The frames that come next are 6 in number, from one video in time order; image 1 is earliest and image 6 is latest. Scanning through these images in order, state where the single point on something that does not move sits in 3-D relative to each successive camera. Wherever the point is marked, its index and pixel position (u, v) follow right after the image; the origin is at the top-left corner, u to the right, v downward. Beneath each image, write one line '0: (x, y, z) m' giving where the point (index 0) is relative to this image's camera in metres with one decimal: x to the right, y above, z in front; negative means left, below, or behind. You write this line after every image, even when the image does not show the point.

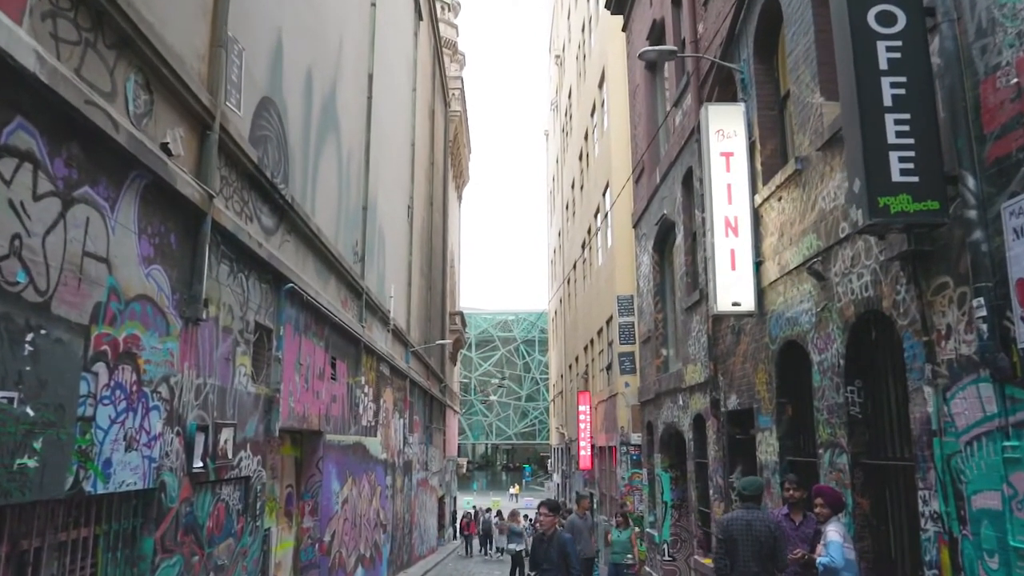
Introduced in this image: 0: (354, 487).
0: (-2.9, -3.7, +12.9) m
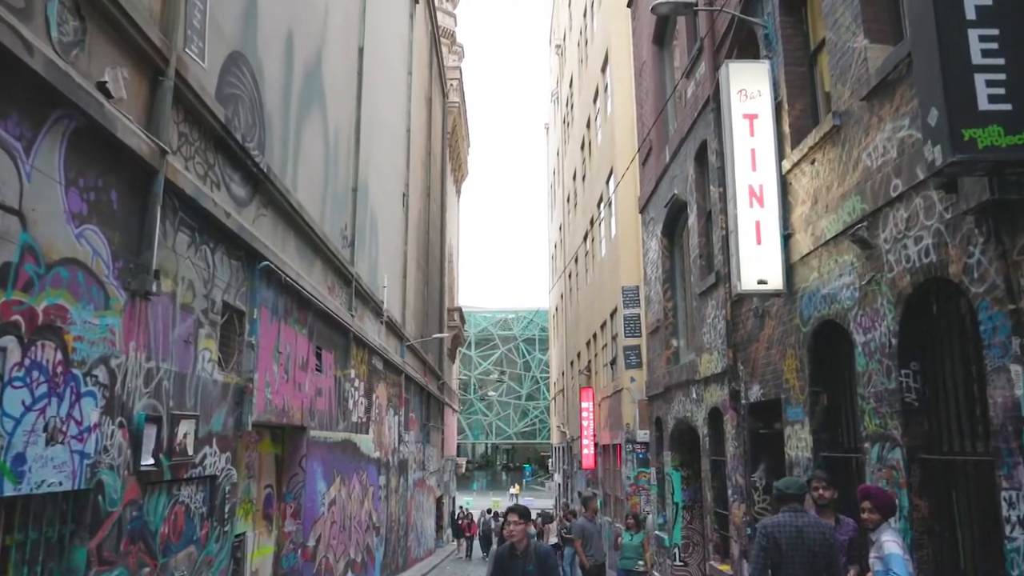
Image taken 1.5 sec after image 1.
0: (-2.9, -3.5, +12.1) m
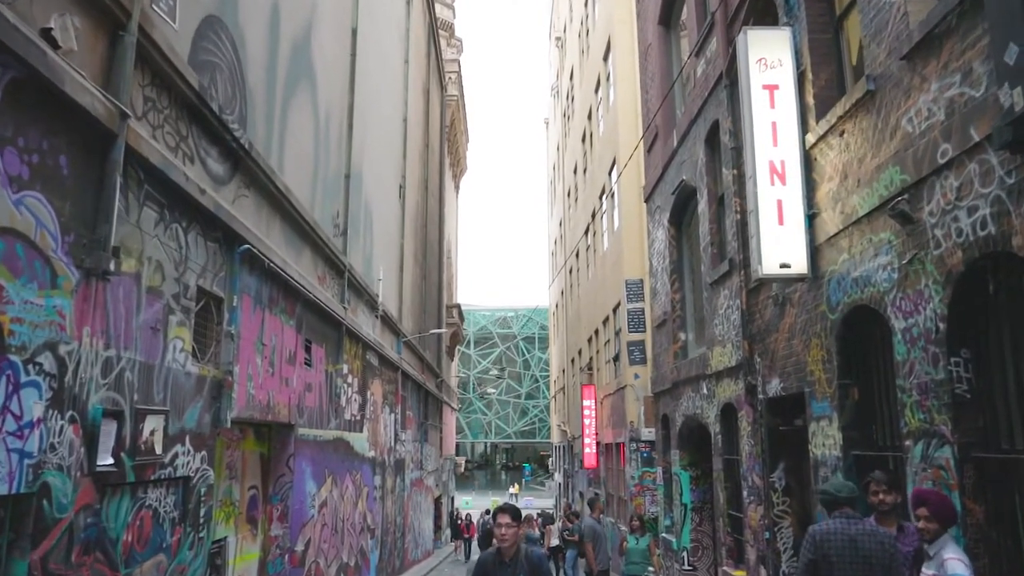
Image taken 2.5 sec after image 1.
0: (-2.9, -3.3, +11.5) m
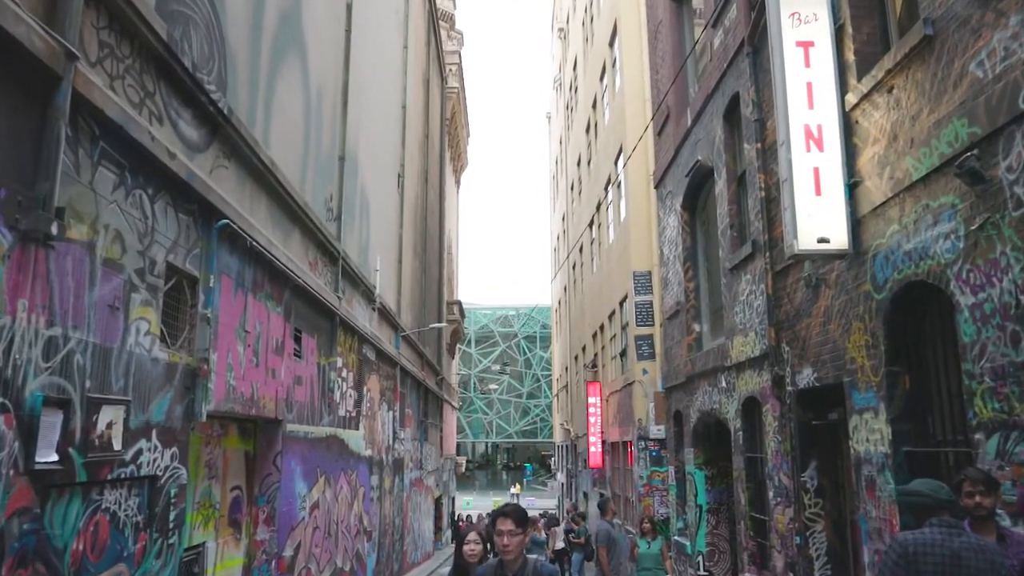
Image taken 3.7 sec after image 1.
0: (-2.9, -3.1, +10.8) m
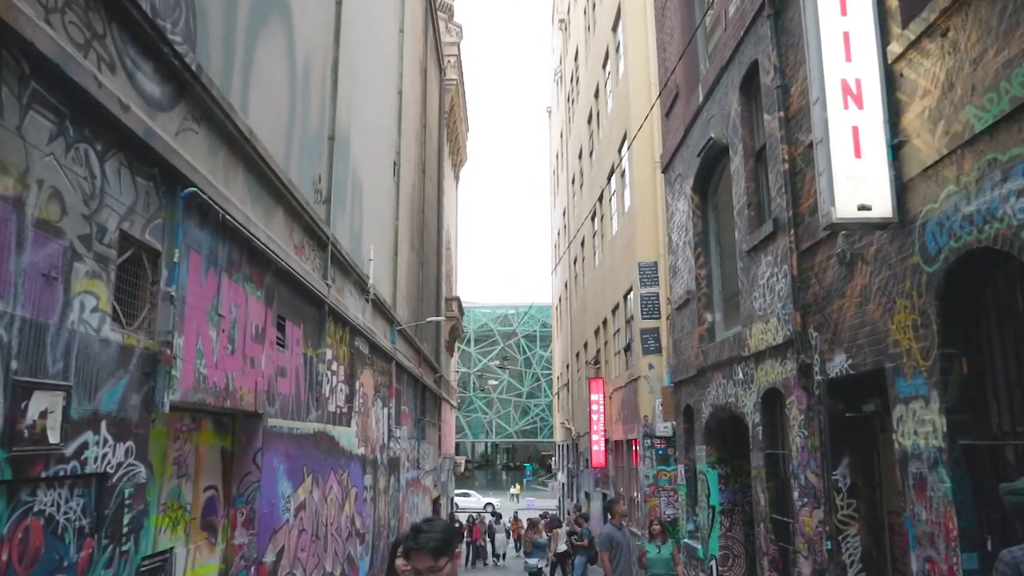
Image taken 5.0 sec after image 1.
0: (-2.9, -2.9, +10.1) m
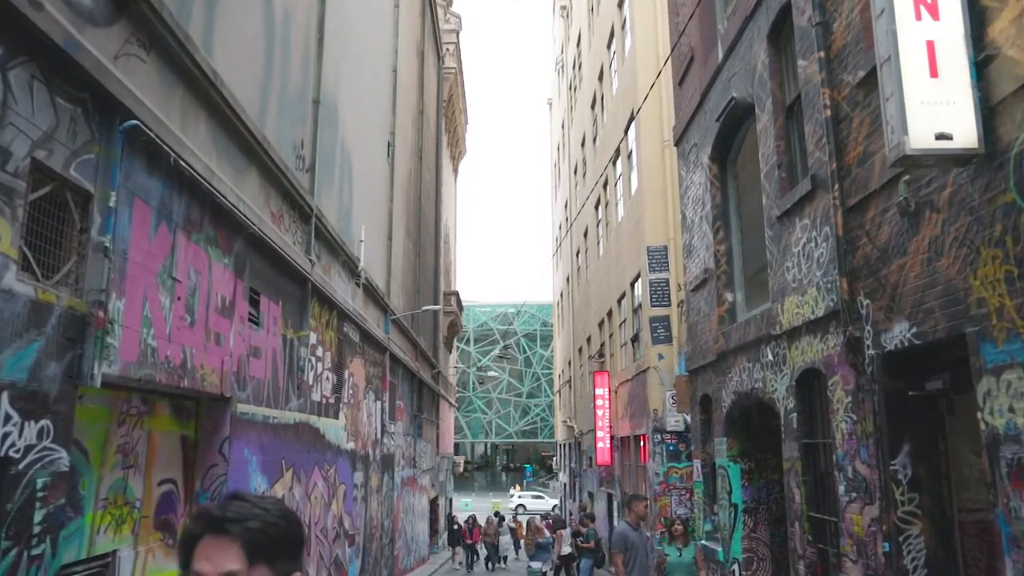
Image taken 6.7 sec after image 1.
0: (-2.8, -2.6, +9.2) m
